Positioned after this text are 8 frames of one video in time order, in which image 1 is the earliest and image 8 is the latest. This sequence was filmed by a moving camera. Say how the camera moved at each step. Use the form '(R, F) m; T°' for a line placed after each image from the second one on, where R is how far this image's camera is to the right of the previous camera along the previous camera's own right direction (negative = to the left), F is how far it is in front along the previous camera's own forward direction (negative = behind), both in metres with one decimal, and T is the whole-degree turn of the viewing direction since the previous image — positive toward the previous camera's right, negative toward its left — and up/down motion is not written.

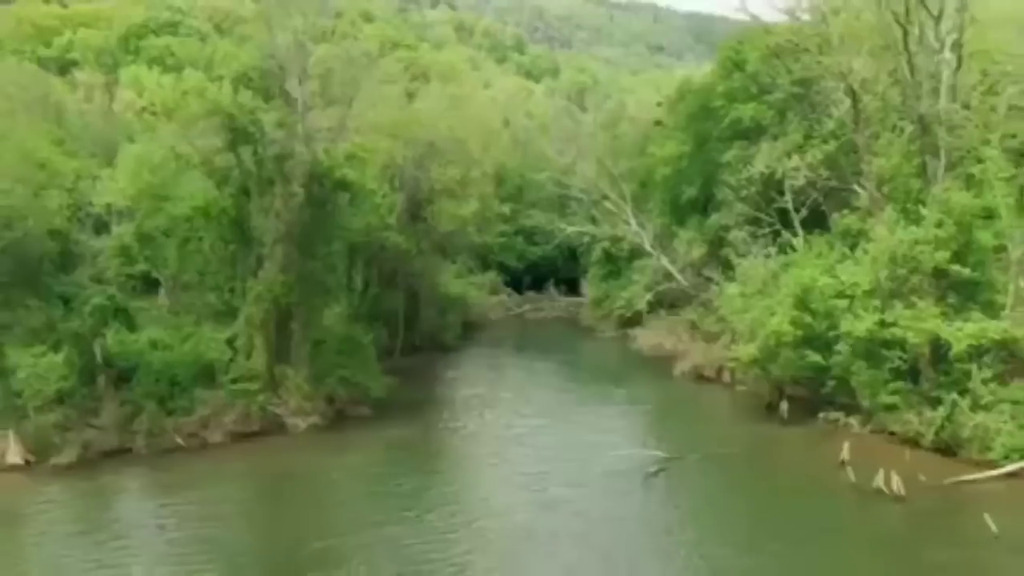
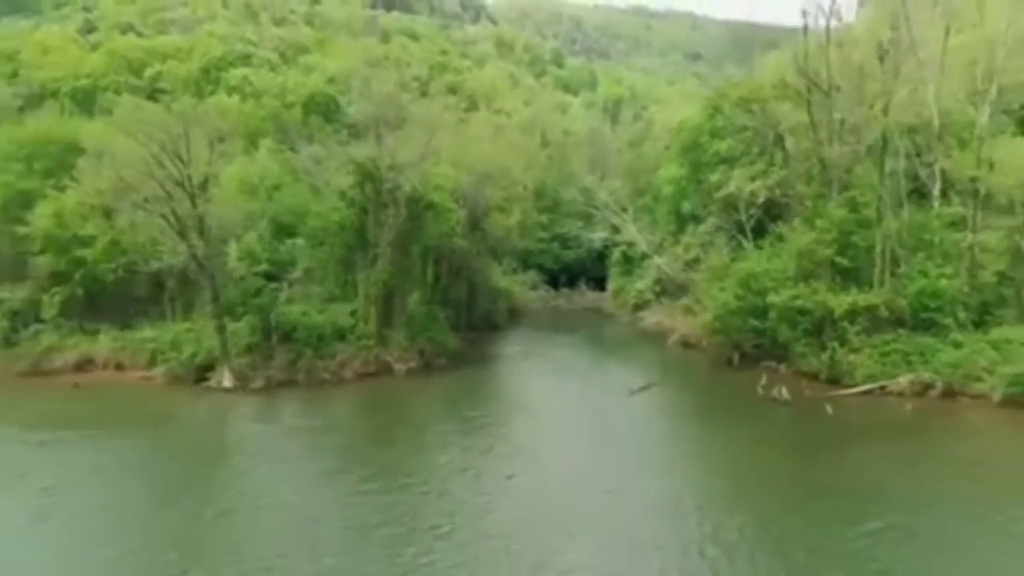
(+0.4, -14.6) m; -3°
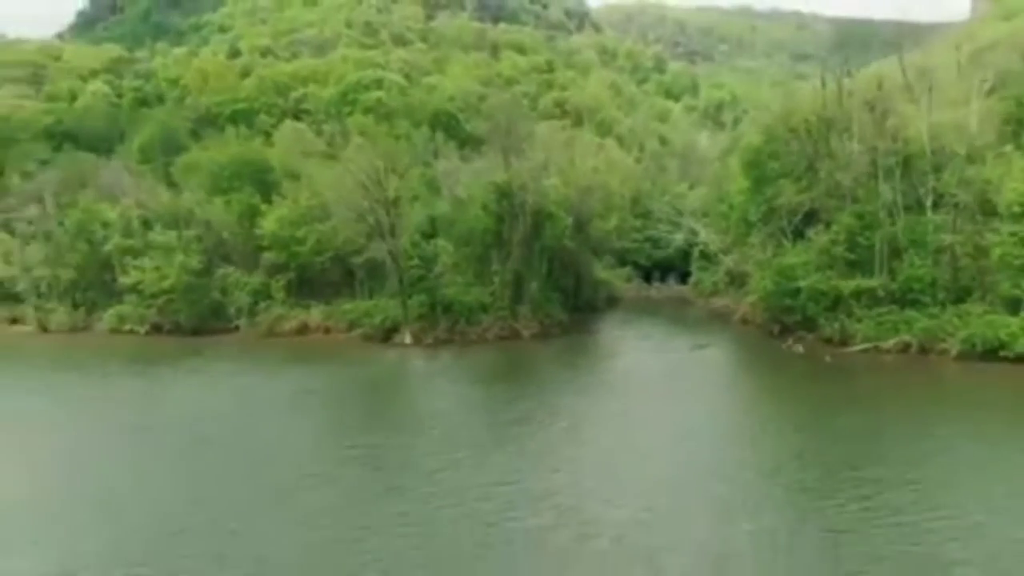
(+0.5, -17.1) m; -7°
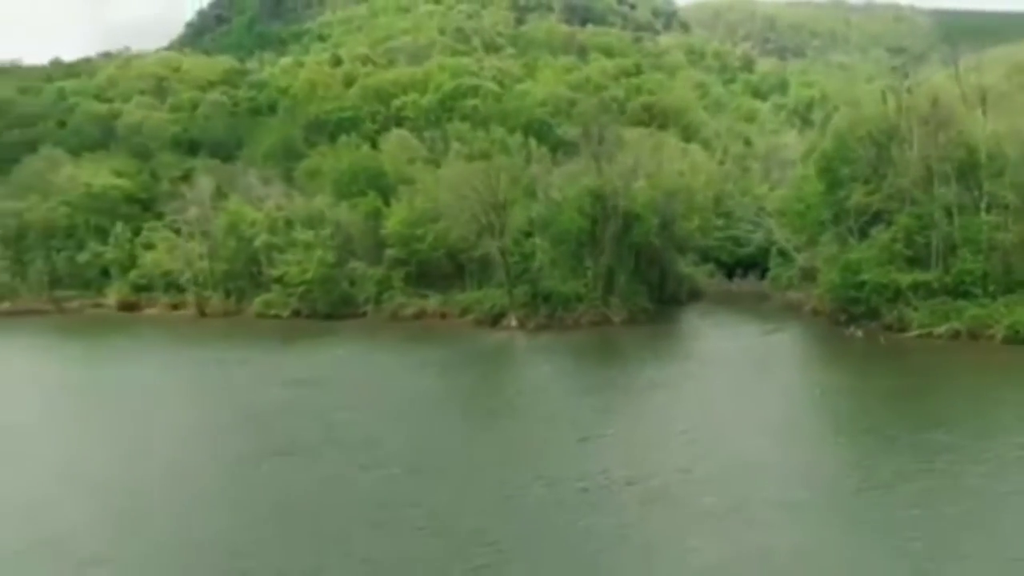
(-0.6, -9.2) m; -6°
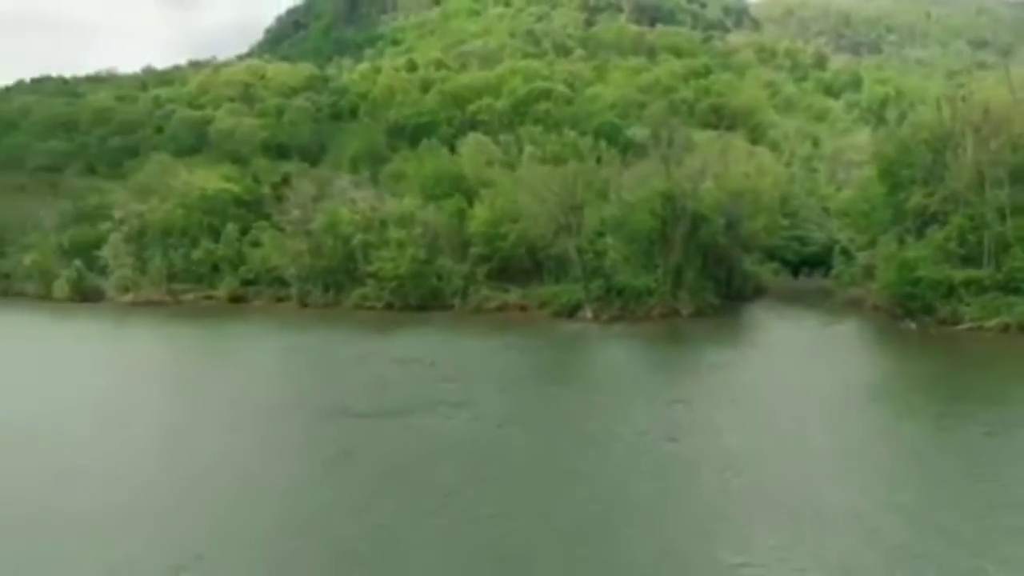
(-0.8, -6.7) m; -4°
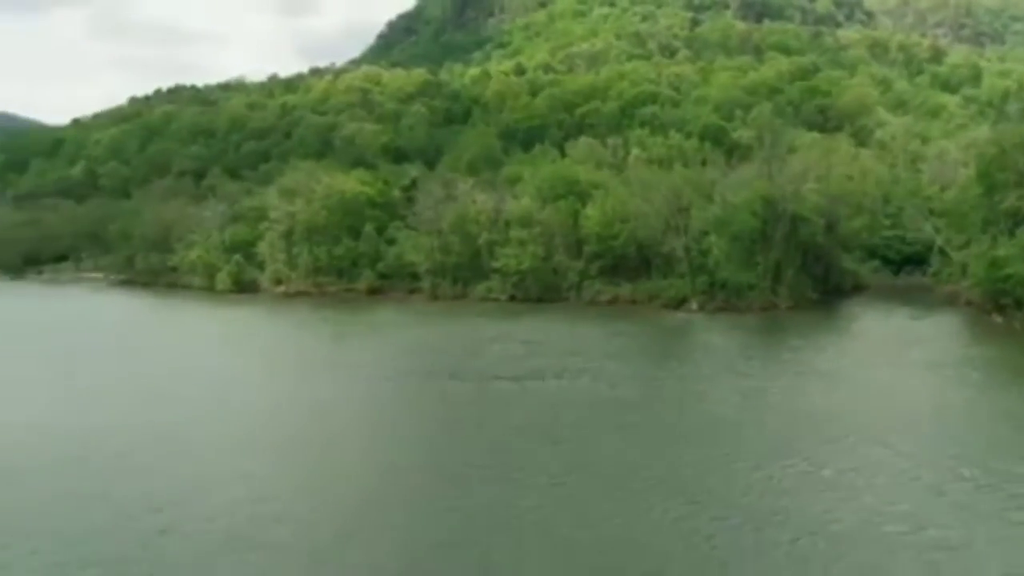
(-1.0, -9.3) m; -7°
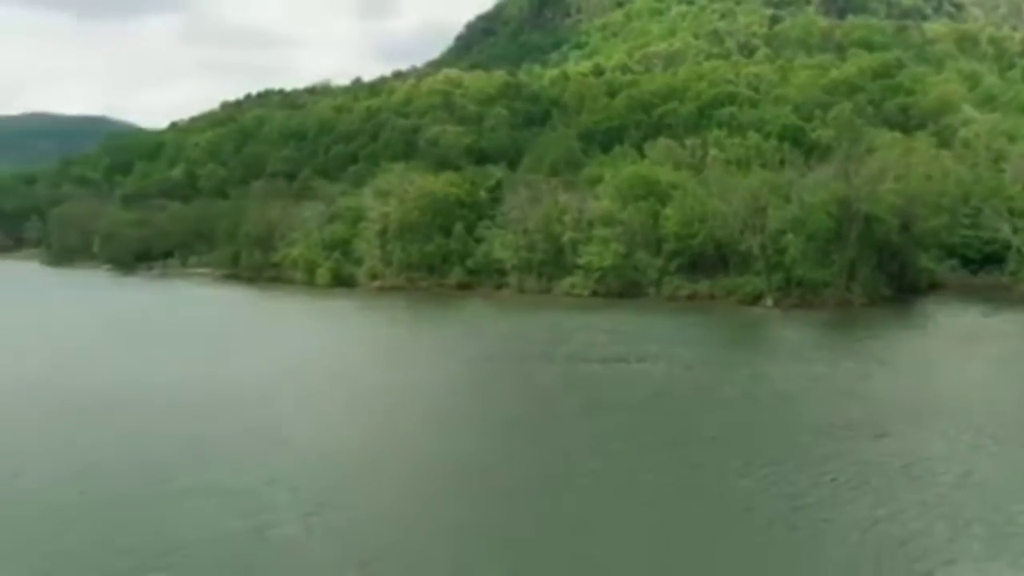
(-1.0, -6.0) m; -5°
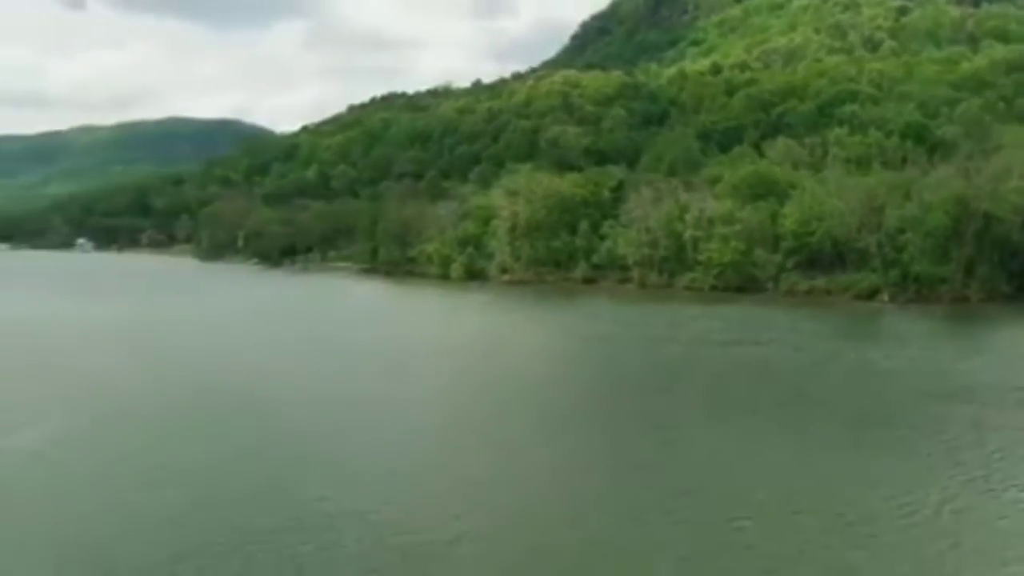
(-1.5, -8.2) m; -7°
